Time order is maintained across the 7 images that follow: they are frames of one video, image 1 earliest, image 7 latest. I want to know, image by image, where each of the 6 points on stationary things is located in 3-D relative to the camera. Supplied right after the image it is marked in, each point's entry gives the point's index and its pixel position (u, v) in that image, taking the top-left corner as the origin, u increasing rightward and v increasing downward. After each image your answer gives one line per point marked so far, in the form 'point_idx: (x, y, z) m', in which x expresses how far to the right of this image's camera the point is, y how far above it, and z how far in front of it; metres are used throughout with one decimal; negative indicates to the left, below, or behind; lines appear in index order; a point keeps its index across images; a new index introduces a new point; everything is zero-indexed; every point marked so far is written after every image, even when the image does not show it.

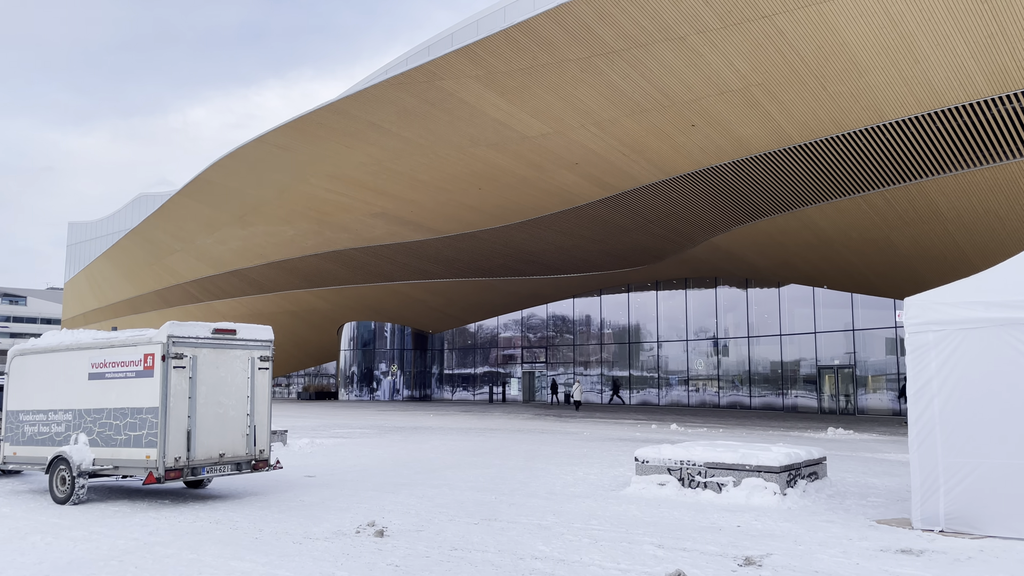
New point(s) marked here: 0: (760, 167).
0: (+5.1, +2.5, +16.0) m
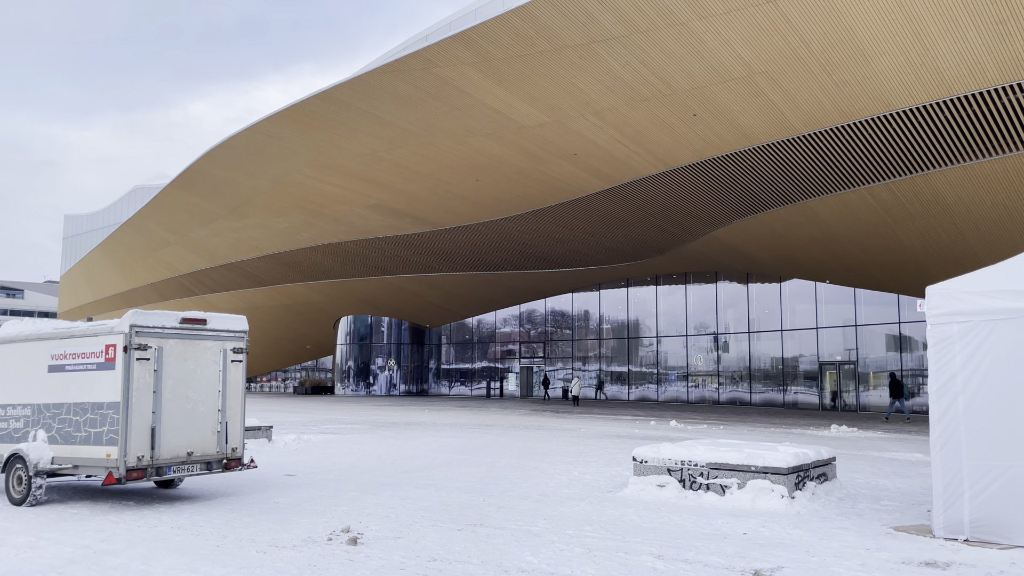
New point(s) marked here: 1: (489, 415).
0: (+5.0, +2.6, +15.6) m
1: (-0.5, -2.9, +18.0) m
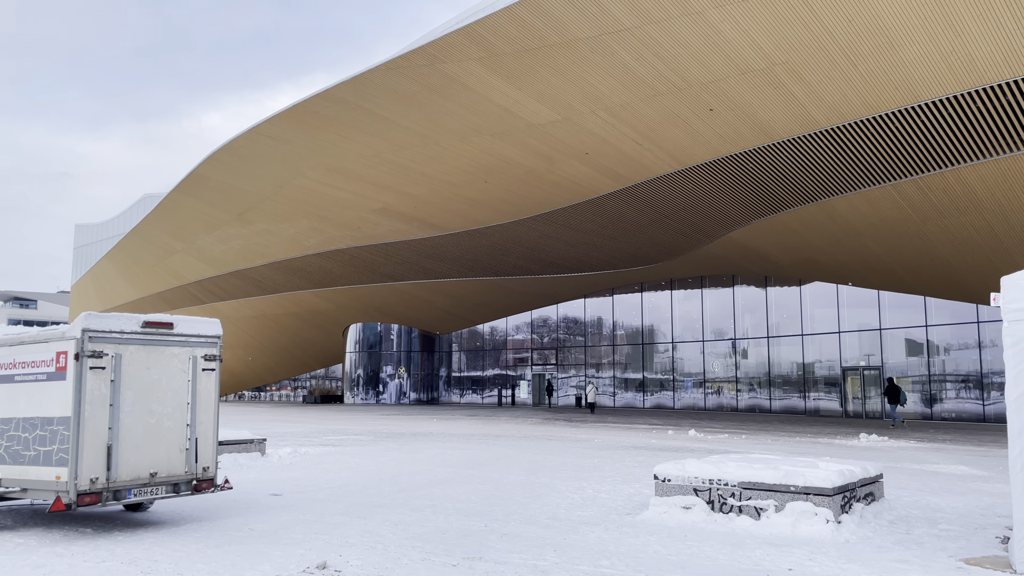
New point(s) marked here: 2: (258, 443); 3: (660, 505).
0: (+5.2, +2.5, +15.0) m
1: (-0.3, -3.0, +17.4) m
2: (-2.8, -1.7, +8.7) m
3: (+1.0, -1.4, +5.1) m
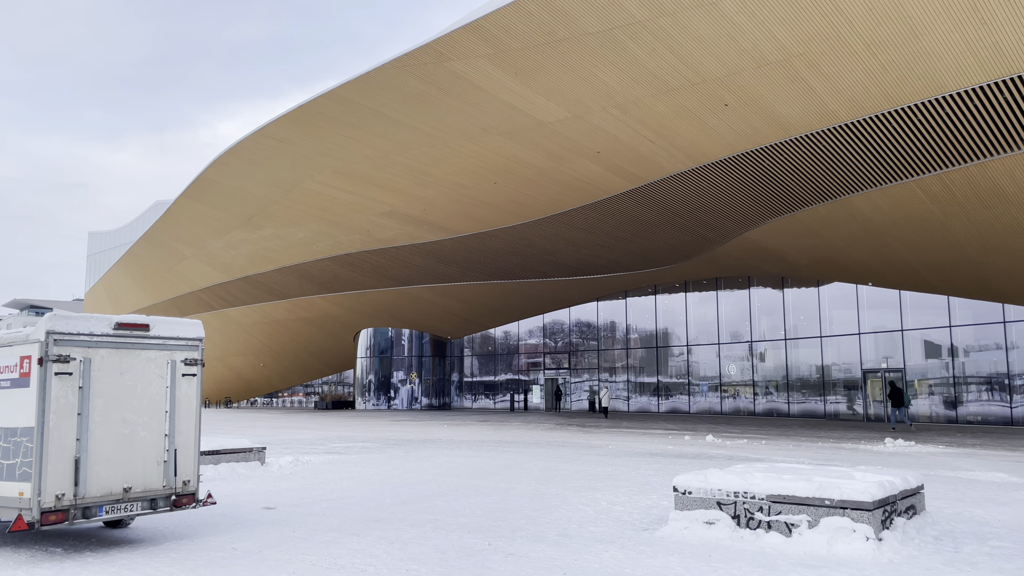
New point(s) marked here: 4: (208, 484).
0: (+5.4, +2.5, +14.5) m
1: (0.0, -3.1, +17.0) m
2: (-2.7, -1.7, +8.3) m
3: (+1.0, -1.4, +4.7) m
4: (-2.8, -1.8, +7.1) m
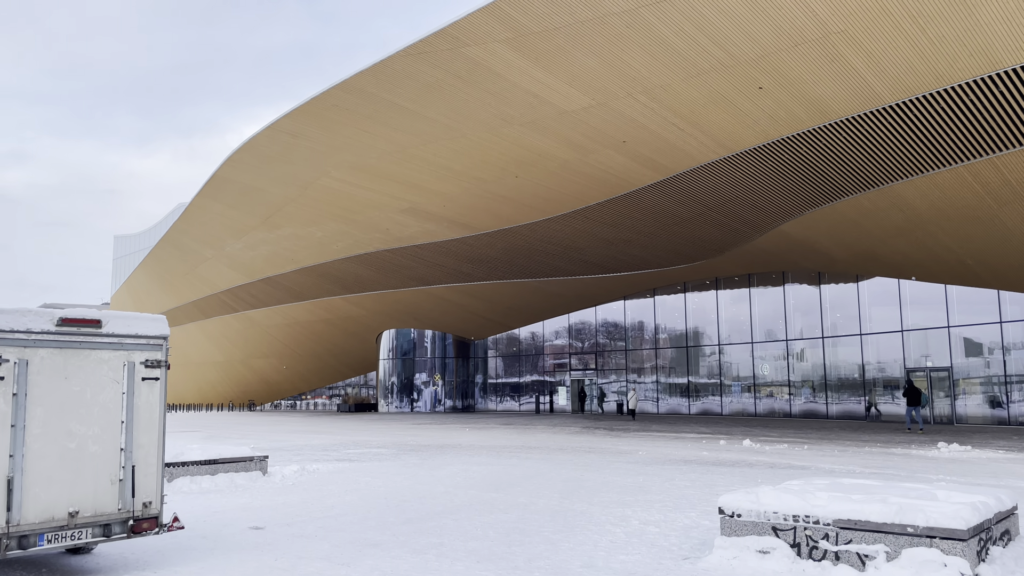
0: (+5.7, +2.6, +13.7) m
1: (+0.5, -3.0, +16.3) m
2: (-2.5, -1.7, +7.7) m
3: (+1.1, -1.3, +4.0) m
4: (-2.6, -1.8, +6.5) m
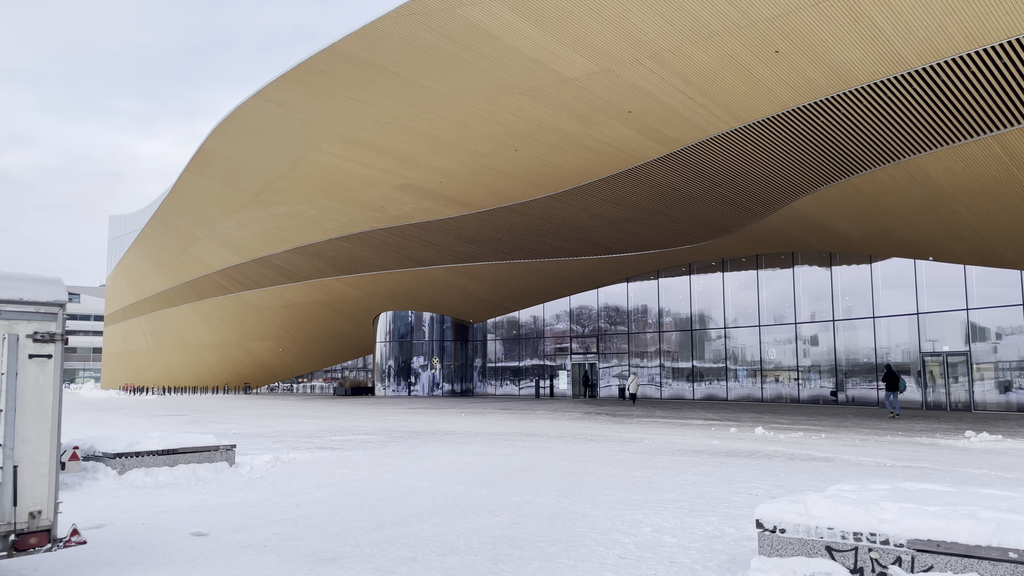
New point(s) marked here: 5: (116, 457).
0: (+5.7, +3.0, +12.8) m
1: (+0.4, -2.6, +15.6) m
2: (-2.6, -1.4, +7.0) m
3: (+1.0, -1.1, +3.2) m
4: (-2.6, -1.5, +5.8) m
5: (-3.2, -1.4, +6.4) m
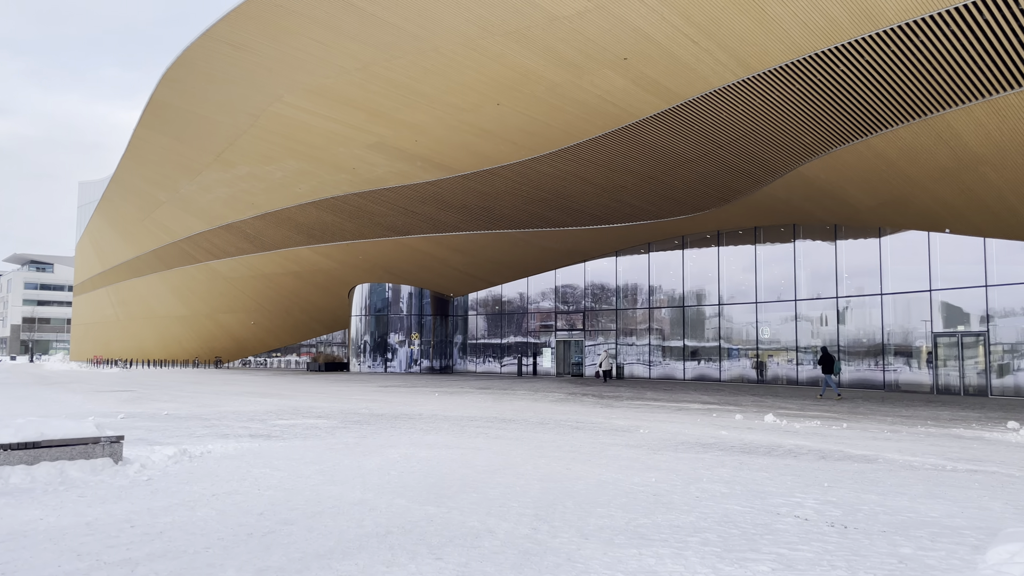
0: (+5.4, +3.4, +11.3) m
1: (0.0, -2.0, +14.2) m
2: (-2.8, -1.1, +5.4) m
3: (+0.9, -0.9, +1.7) m
4: (-2.9, -1.2, +4.2) m
5: (-3.4, -1.0, +4.8) m
